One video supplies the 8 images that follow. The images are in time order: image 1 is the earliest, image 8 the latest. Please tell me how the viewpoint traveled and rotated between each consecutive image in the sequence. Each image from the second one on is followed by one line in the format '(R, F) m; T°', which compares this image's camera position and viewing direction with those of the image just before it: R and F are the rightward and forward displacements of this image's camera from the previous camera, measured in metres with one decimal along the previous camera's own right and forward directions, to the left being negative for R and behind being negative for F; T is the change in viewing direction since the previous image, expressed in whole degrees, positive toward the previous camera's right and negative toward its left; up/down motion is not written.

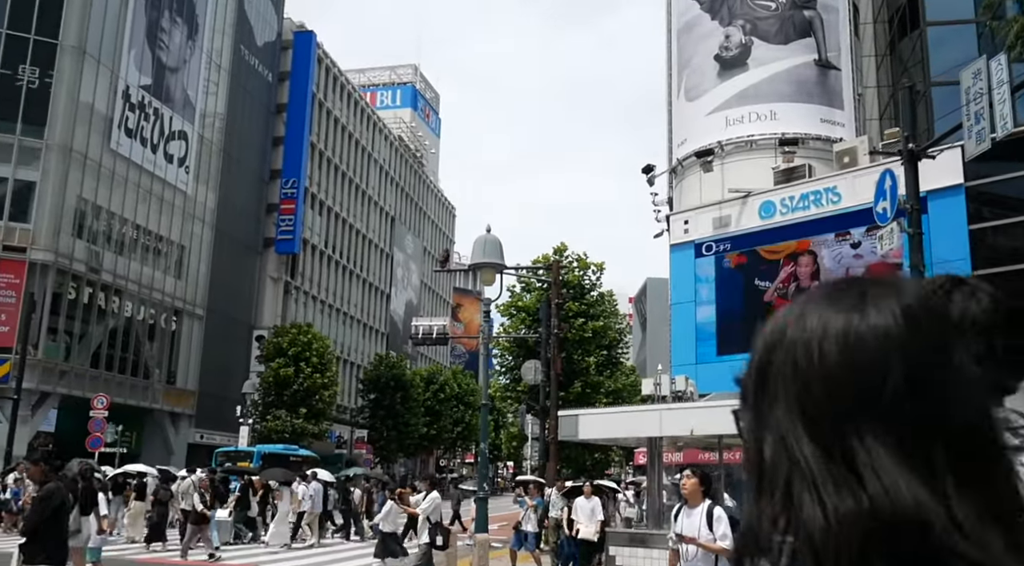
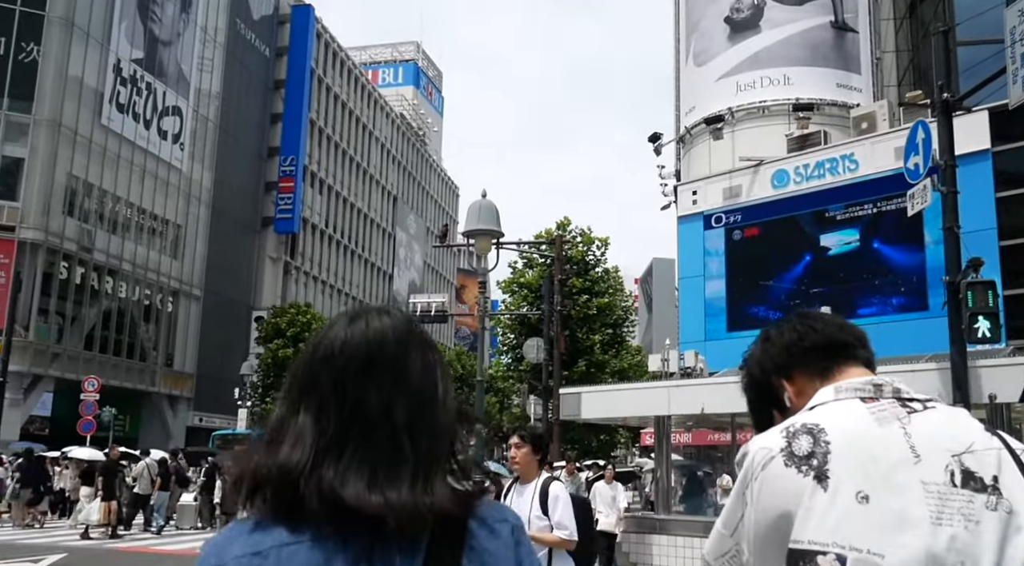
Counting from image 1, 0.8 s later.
(+0.1, +1.0) m; 0°
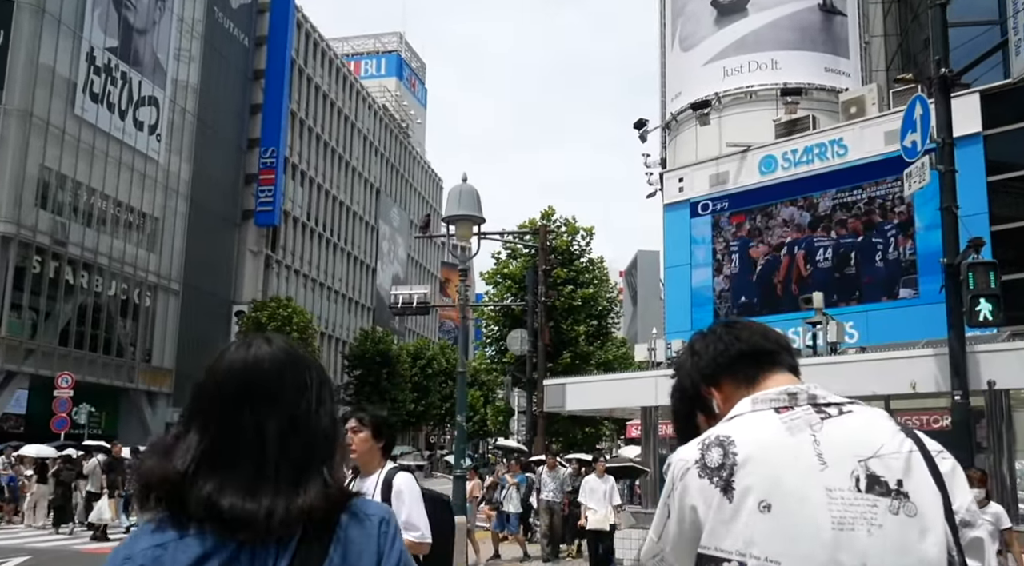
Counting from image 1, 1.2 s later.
(+0.1, +0.5) m; +1°
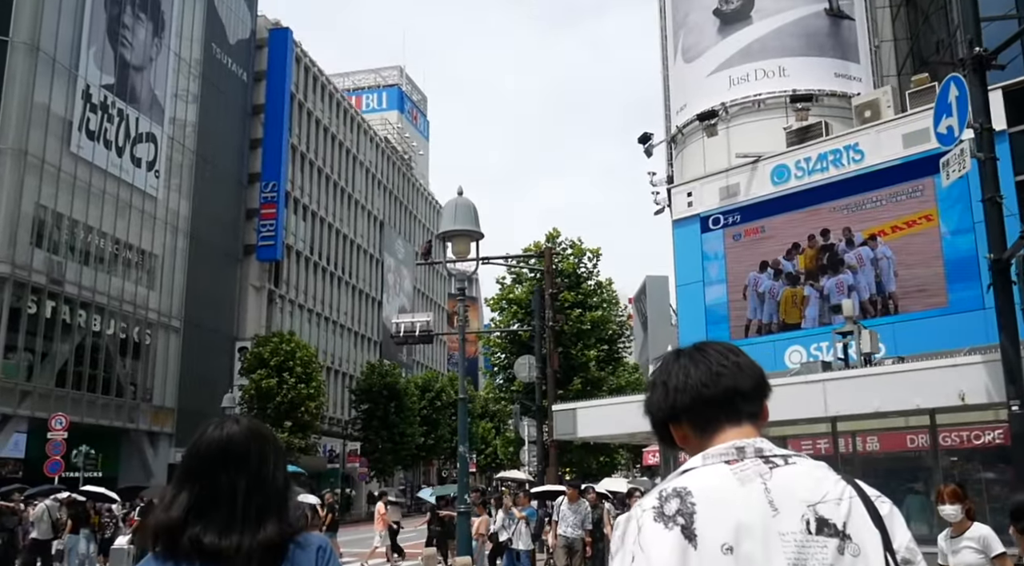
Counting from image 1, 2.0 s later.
(+0.1, +1.0) m; 0°
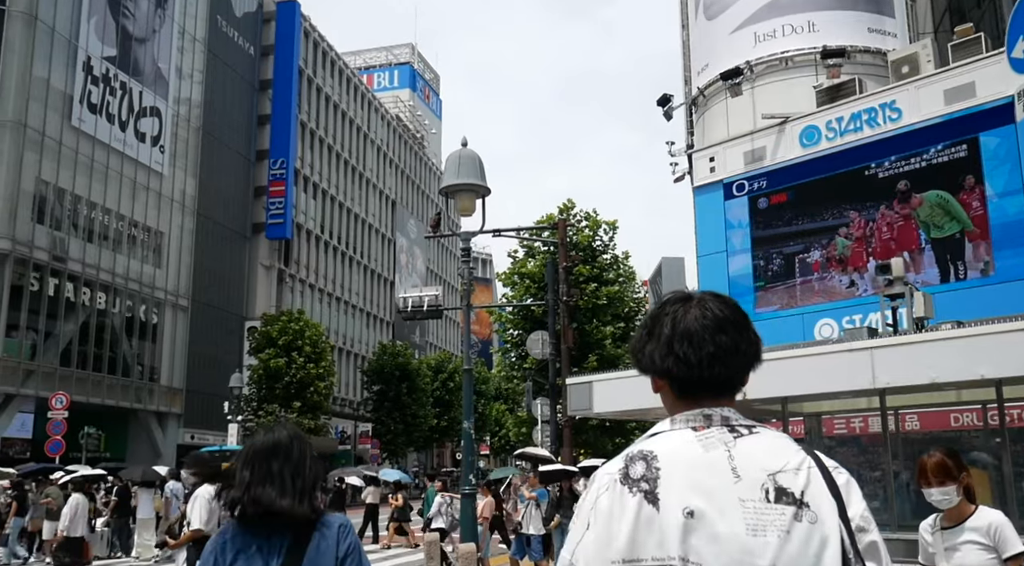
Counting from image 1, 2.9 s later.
(+0.1, +1.2) m; -1°
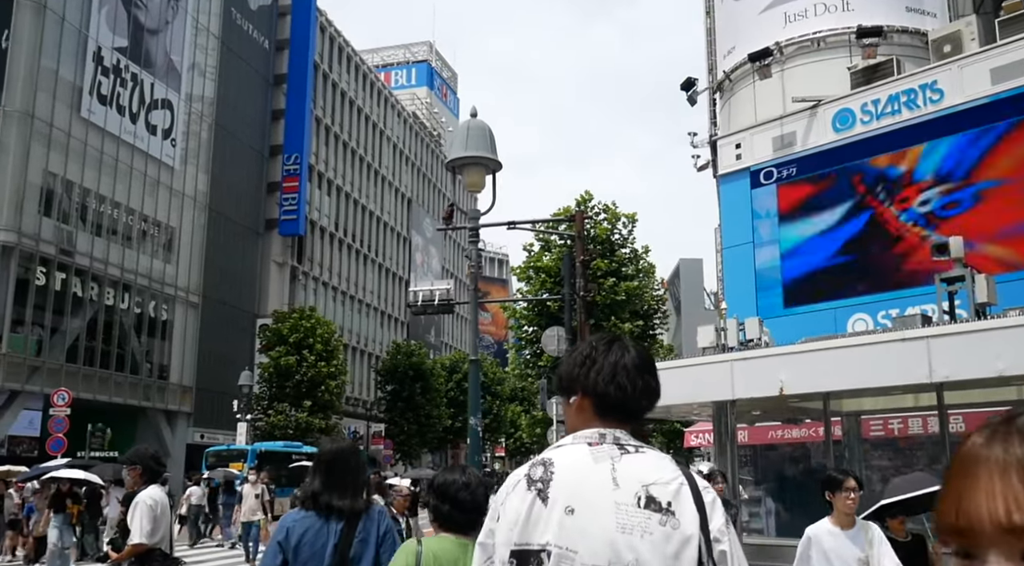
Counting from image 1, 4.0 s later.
(+0.1, +1.0) m; -1°
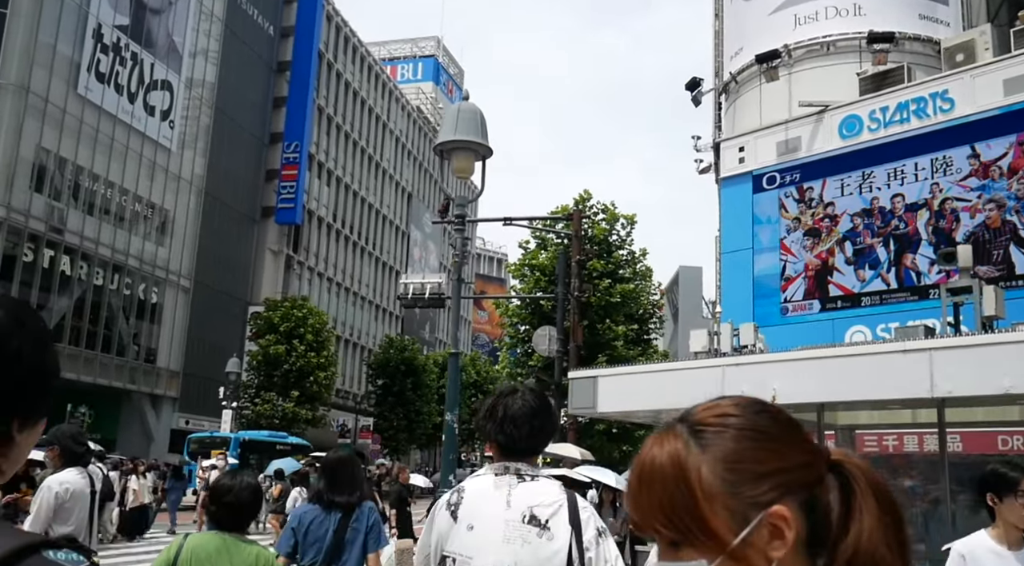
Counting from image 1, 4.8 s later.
(+0.1, +0.5) m; 0°
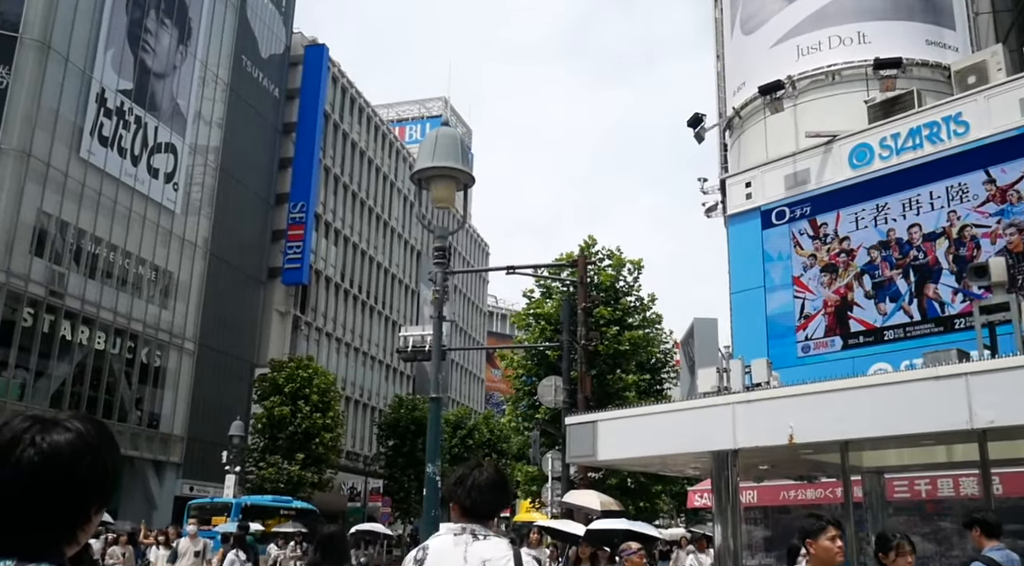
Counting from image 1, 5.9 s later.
(+0.3, +0.9) m; -1°
